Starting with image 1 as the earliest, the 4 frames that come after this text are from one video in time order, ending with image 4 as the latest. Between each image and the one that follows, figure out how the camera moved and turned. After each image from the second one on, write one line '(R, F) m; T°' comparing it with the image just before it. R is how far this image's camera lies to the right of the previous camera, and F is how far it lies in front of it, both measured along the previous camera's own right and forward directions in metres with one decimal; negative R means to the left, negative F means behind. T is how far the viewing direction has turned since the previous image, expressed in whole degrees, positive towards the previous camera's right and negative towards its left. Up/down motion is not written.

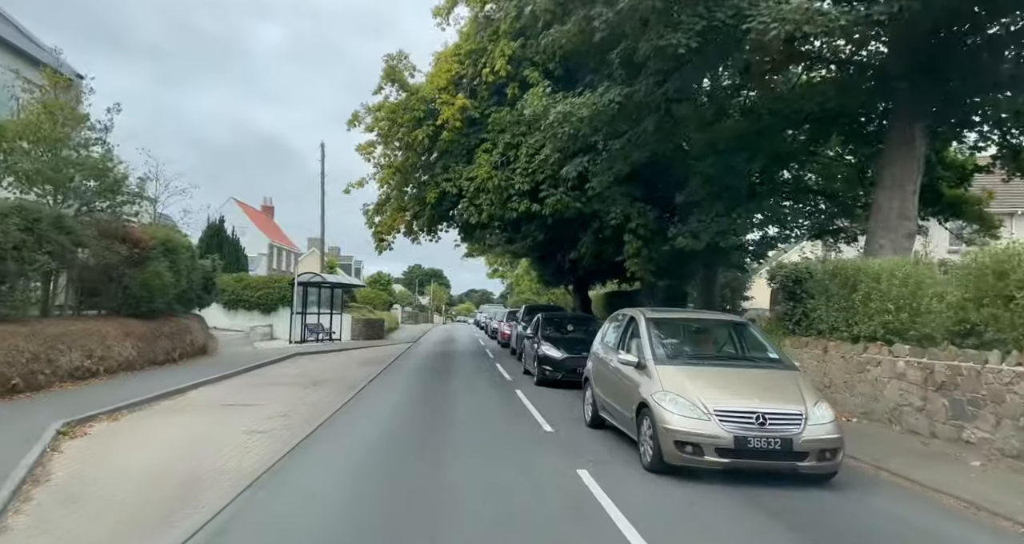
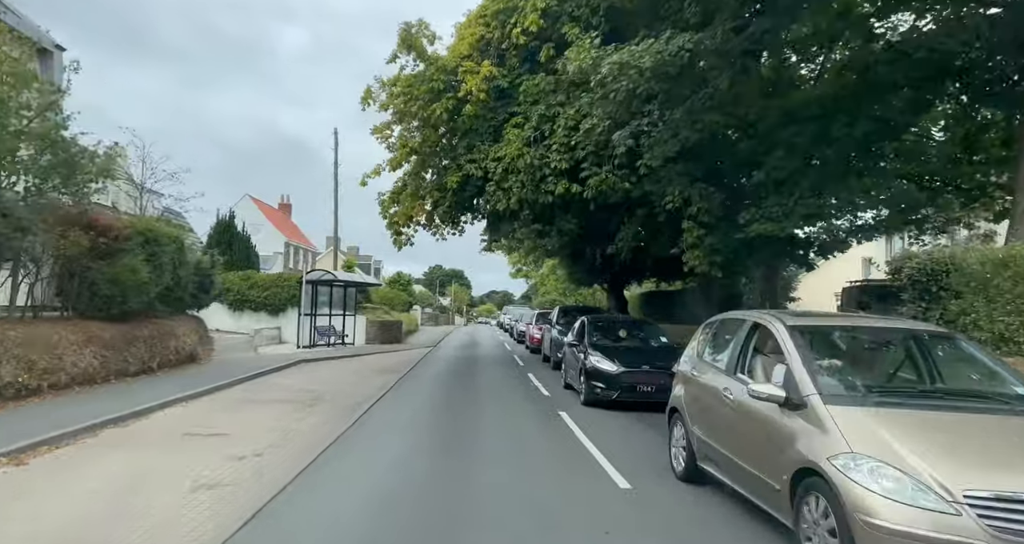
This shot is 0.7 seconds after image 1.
(-0.3, +2.1) m; -2°
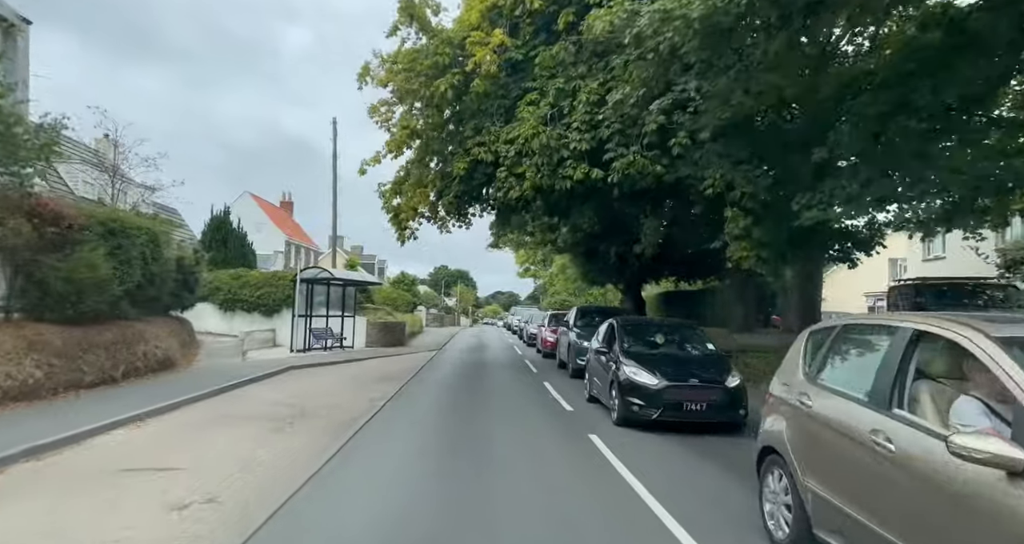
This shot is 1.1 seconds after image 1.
(-0.2, +1.4) m; -1°
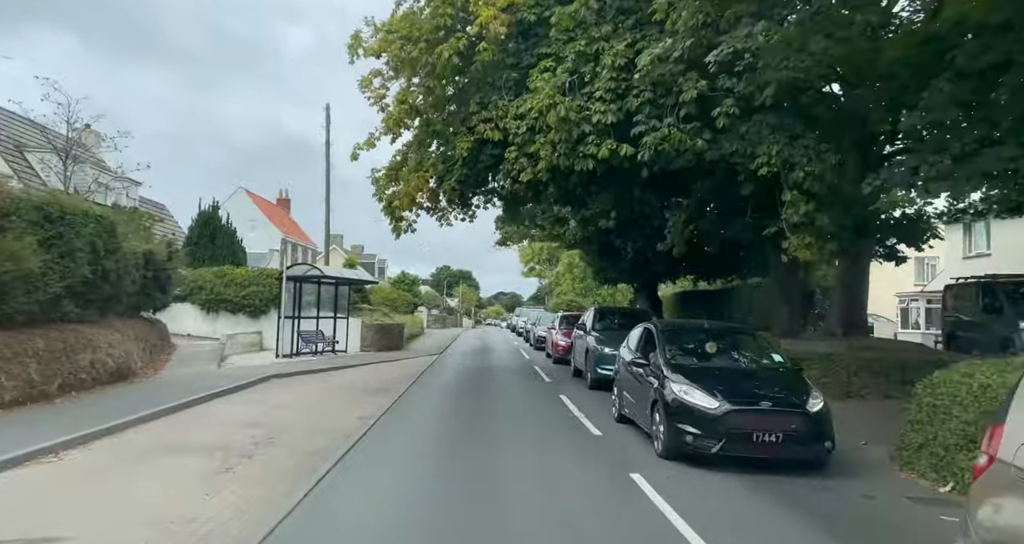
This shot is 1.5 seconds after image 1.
(-0.2, +1.5) m; 0°
